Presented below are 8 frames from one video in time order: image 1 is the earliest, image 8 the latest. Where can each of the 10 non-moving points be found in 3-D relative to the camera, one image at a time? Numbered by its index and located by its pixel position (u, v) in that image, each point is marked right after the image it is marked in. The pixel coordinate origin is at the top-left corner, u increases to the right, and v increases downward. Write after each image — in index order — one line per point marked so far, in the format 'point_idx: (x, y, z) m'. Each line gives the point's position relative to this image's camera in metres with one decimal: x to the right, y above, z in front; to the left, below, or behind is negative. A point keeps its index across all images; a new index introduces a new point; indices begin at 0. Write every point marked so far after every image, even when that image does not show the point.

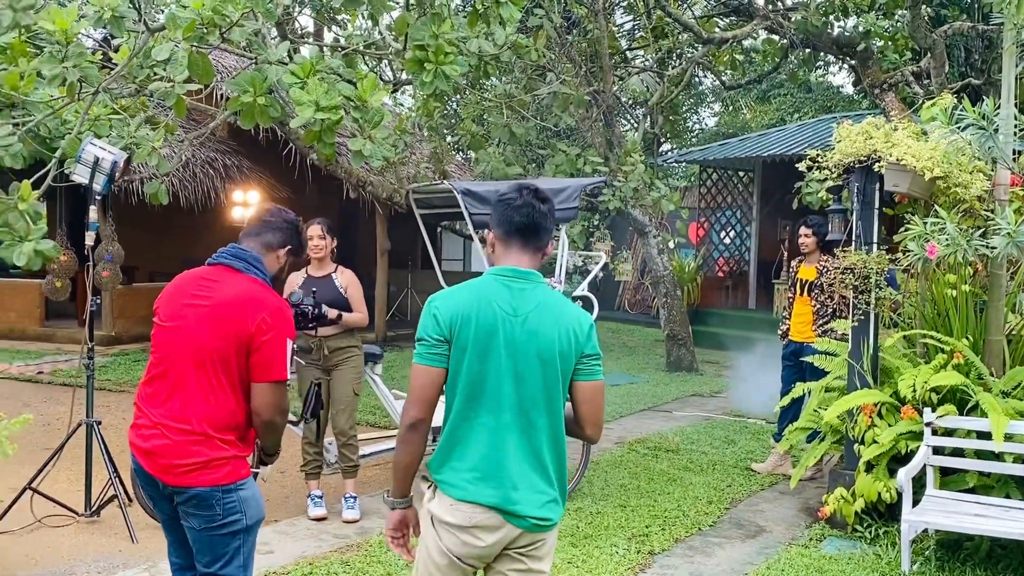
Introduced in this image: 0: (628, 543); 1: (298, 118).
0: (+0.5, -1.1, +4.7) m
1: (-0.9, +0.7, +4.5) m
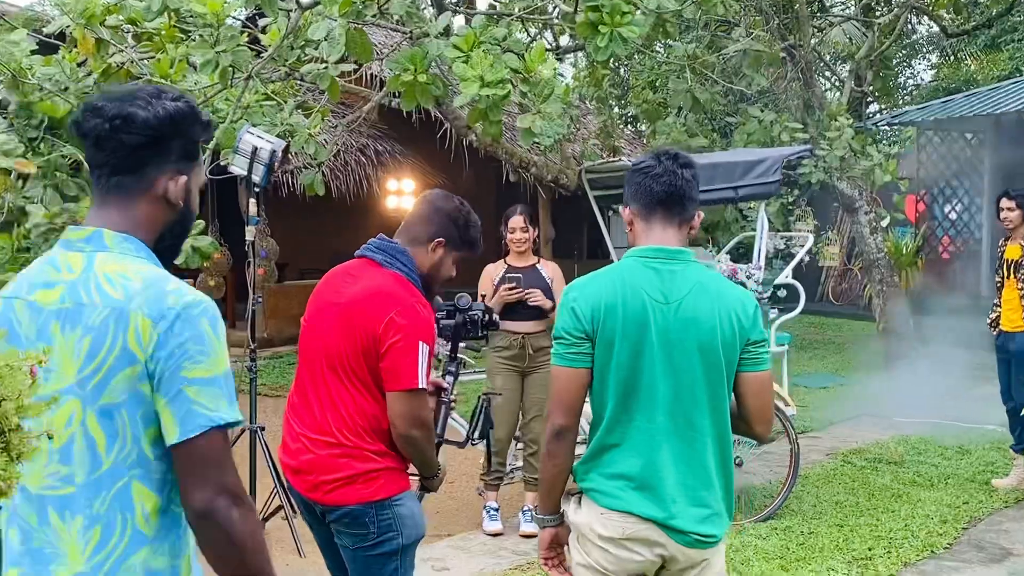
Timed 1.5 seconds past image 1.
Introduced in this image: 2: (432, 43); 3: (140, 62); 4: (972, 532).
0: (+1.2, -1.0, +4.0) m
1: (-0.2, +0.7, +4.1) m
2: (-0.3, +1.0, +4.2) m
3: (-1.6, +0.9, +4.6) m
4: (+1.8, -1.0, +4.3) m
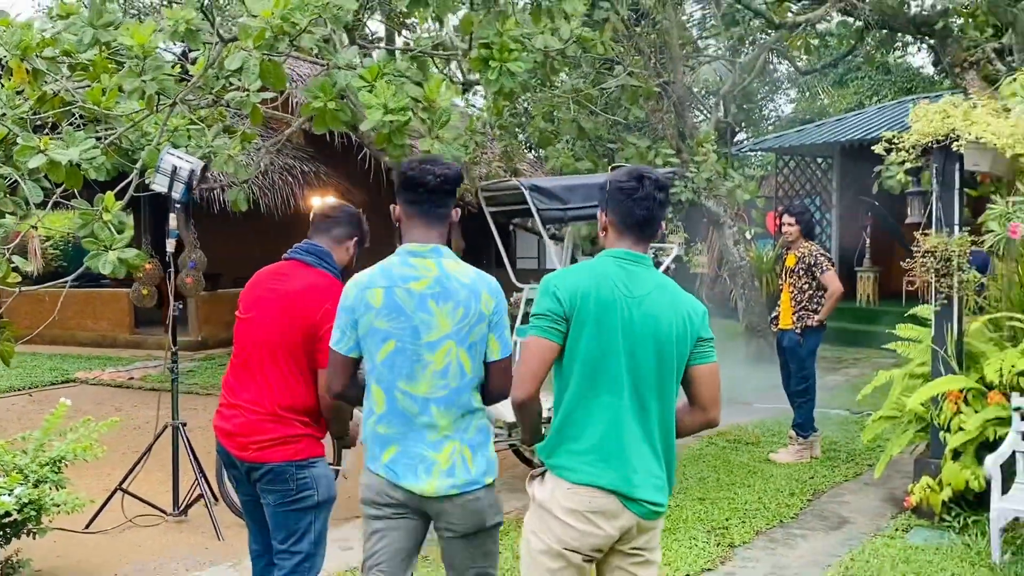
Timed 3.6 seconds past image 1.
0: (+0.8, -1.0, +4.6) m
1: (-0.6, +0.7, +4.6) m
2: (-0.8, +0.9, +4.8) m
3: (-2.0, +0.9, +5.0) m
4: (+1.4, -1.0, +5.0) m
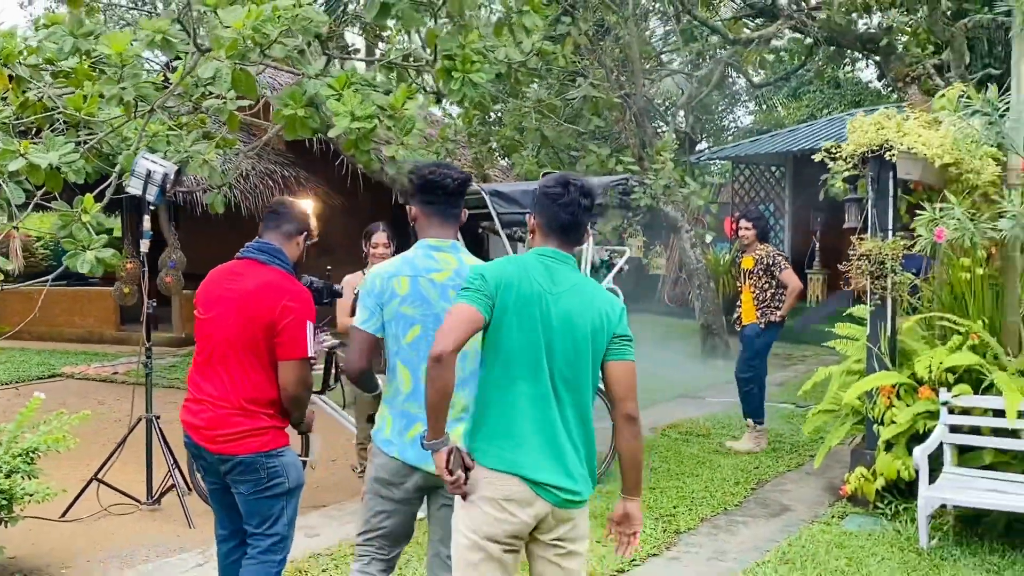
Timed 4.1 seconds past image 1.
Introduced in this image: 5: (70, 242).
0: (+0.6, -1.0, +4.9) m
1: (-0.8, +0.7, +4.9) m
2: (-0.9, +0.9, +5.0) m
3: (-2.2, +0.9, +5.2) m
4: (+1.2, -1.0, +5.3) m
5: (-1.9, +0.2, +4.6) m
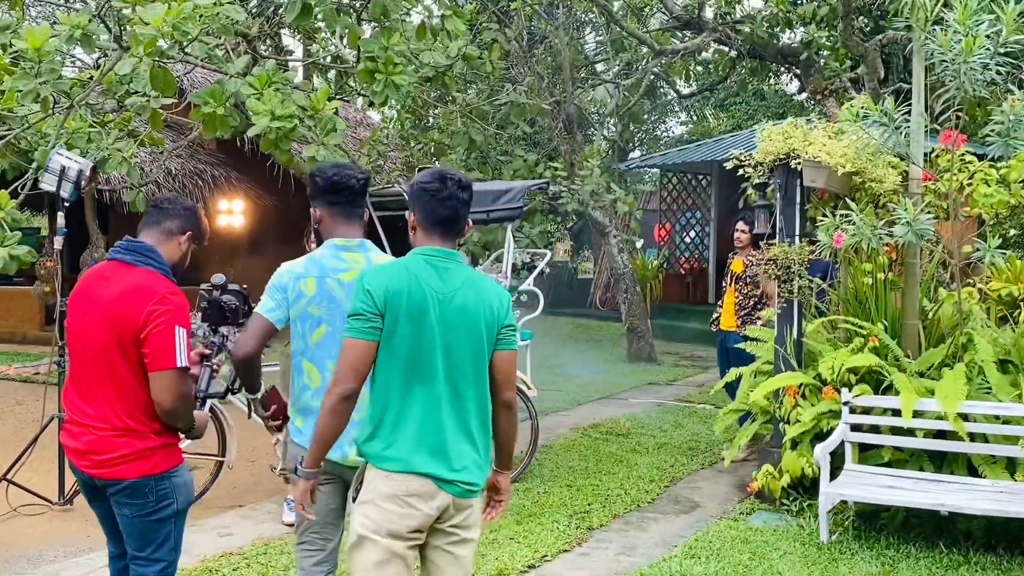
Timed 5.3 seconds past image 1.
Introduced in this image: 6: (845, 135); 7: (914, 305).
0: (+0.3, -1.0, +5.0) m
1: (-1.2, +0.7, +4.9) m
2: (-1.3, +1.0, +5.1) m
3: (-2.6, +0.9, +5.3) m
4: (+0.8, -1.0, +5.4) m
5: (-2.2, +0.2, +4.6) m
6: (+1.5, +0.7, +4.9) m
7: (+1.8, -0.1, +4.9) m
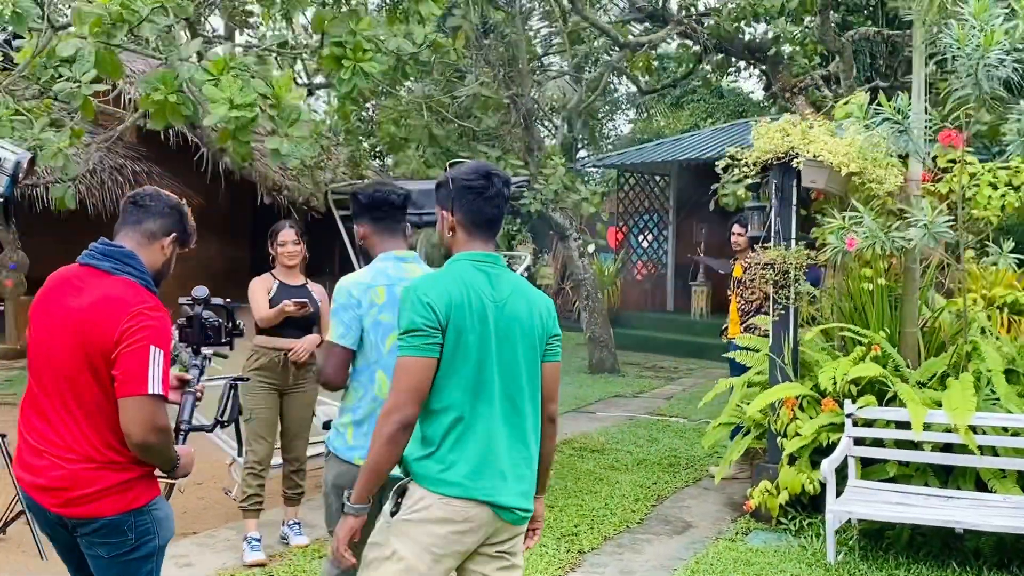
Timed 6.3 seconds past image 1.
0: (+0.2, -1.1, +4.7) m
1: (-1.2, +0.7, +4.4) m
2: (-1.4, +0.9, +4.6) m
3: (-2.6, +0.9, +4.6) m
4: (+0.7, -1.0, +5.1) m
5: (-2.2, +0.2, +4.0) m
6: (+1.4, +0.7, +4.7) m
7: (+1.7, -0.1, +4.7) m
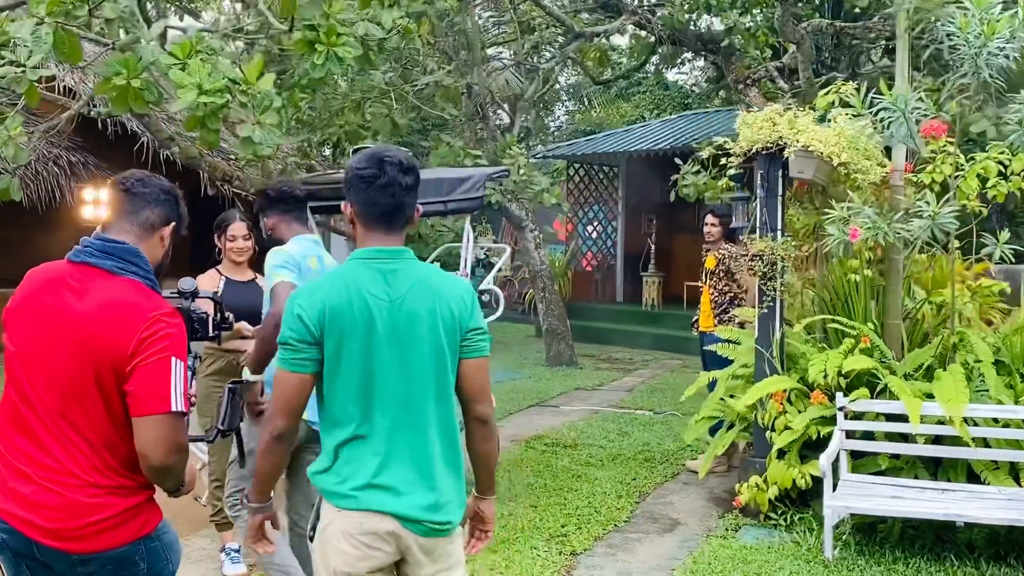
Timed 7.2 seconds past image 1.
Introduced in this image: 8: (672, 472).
0: (+0.2, -1.1, +4.5) m
1: (-1.2, +0.7, +4.1) m
2: (-1.4, +0.9, +4.2) m
3: (-2.7, +0.9, +4.1) m
4: (+0.6, -1.0, +5.0) m
5: (-2.2, +0.2, +3.6) m
6: (+1.4, +0.7, +4.6) m
7: (+1.7, -0.1, +4.7) m
8: (+0.8, -0.9, +5.4) m
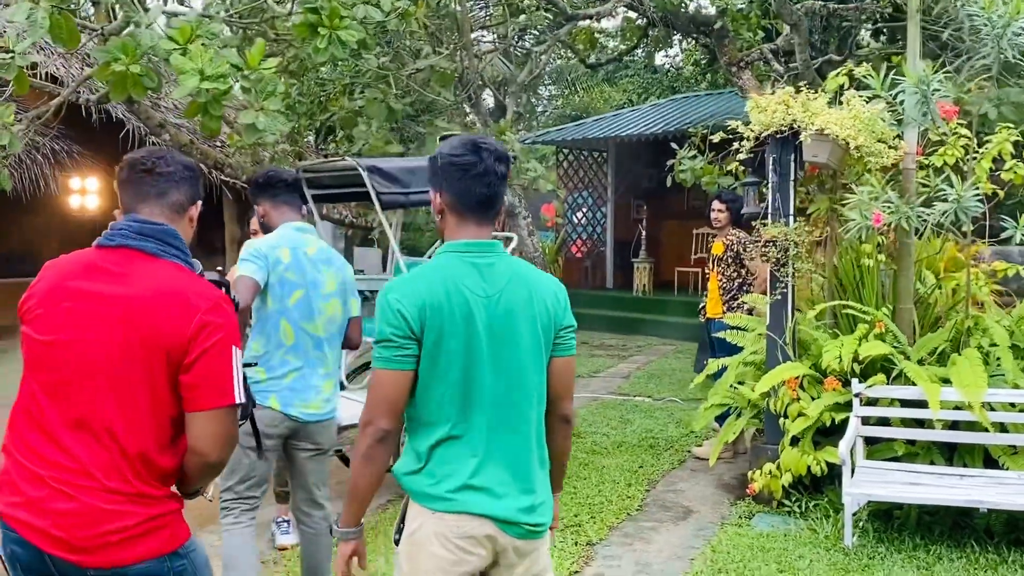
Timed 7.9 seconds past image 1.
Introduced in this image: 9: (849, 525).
0: (+0.2, -1.0, +4.4) m
1: (-1.2, +0.7, +3.9) m
2: (-1.4, +1.0, +4.0) m
3: (-2.6, +0.9, +3.9) m
4: (+0.6, -0.9, +4.9) m
5: (-2.1, +0.2, +3.4) m
6: (+1.4, +0.8, +4.6) m
7: (+1.7, 0.0, +4.7) m
8: (+0.8, -0.8, +5.3) m
9: (+1.3, -0.9, +4.3) m
